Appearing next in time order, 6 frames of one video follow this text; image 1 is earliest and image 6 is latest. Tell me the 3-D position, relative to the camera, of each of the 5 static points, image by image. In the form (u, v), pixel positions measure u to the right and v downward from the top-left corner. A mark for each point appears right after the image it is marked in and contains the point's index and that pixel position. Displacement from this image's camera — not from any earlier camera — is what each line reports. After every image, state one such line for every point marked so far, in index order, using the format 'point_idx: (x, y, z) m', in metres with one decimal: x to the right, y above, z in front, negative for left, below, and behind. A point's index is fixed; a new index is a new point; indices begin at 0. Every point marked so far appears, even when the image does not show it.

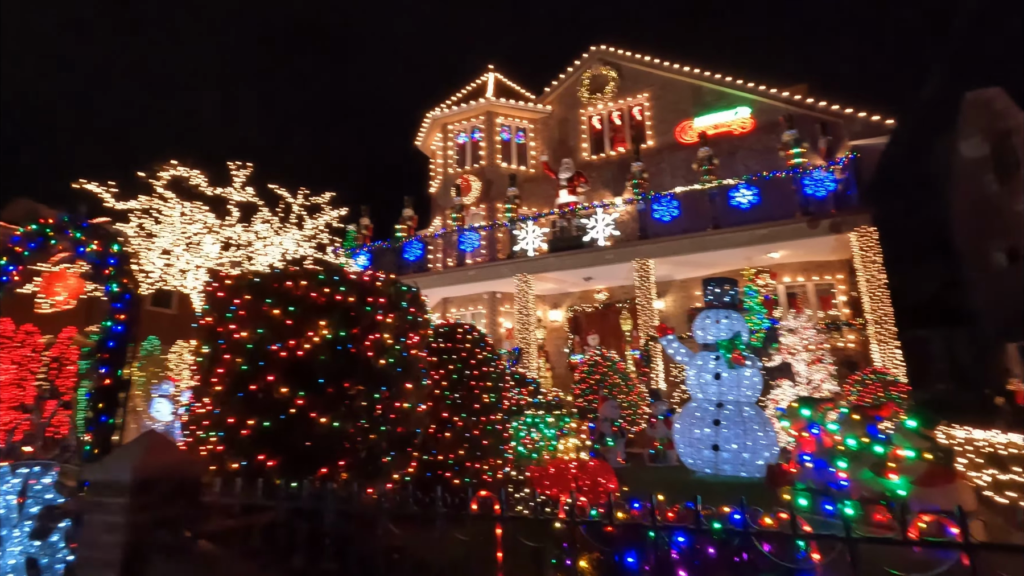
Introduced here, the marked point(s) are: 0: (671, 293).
0: (+5.6, -0.2, +18.3) m
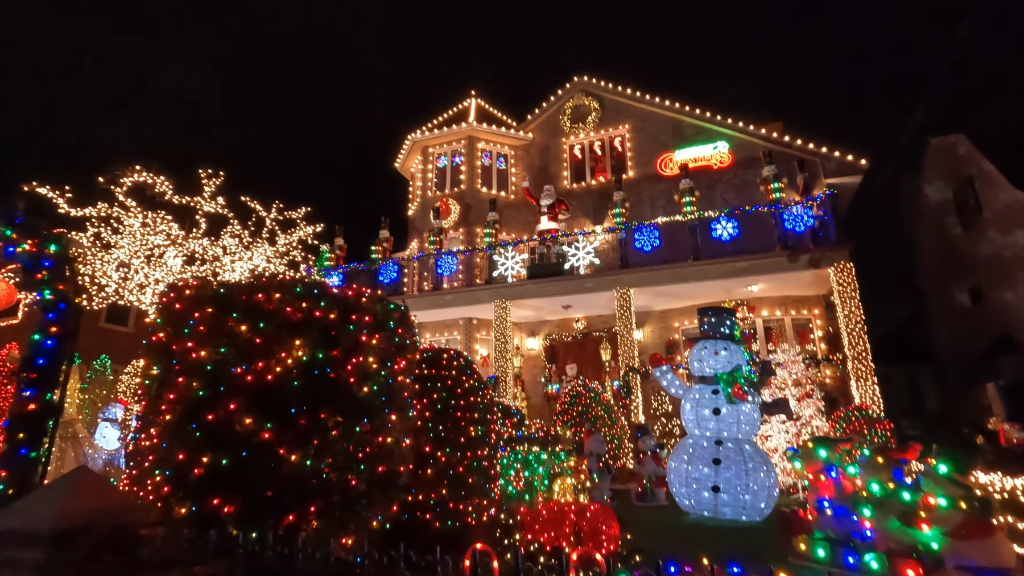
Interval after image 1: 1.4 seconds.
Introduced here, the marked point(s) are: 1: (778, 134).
0: (+4.8, -1.3, +18.1) m
1: (+9.5, +5.5, +18.5) m
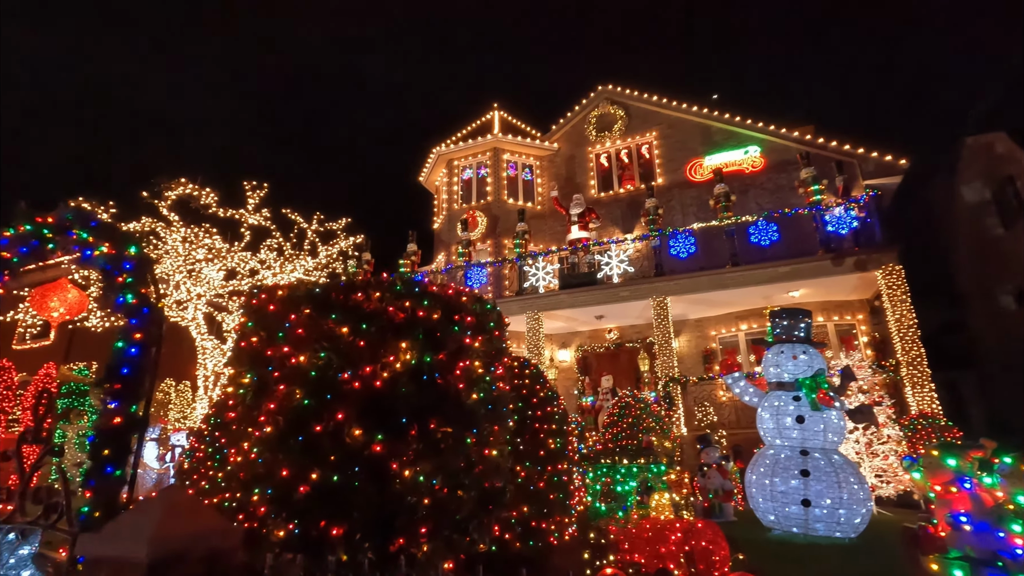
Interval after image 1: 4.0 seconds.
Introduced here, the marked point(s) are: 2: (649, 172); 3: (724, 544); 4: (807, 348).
0: (+6.0, -1.5, +17.6) m
1: (+10.6, +5.3, +18.0) m
2: (+5.2, +4.4, +19.5) m
3: (+1.8, -2.2, +4.4) m
4: (+3.8, -0.8, +6.6) m
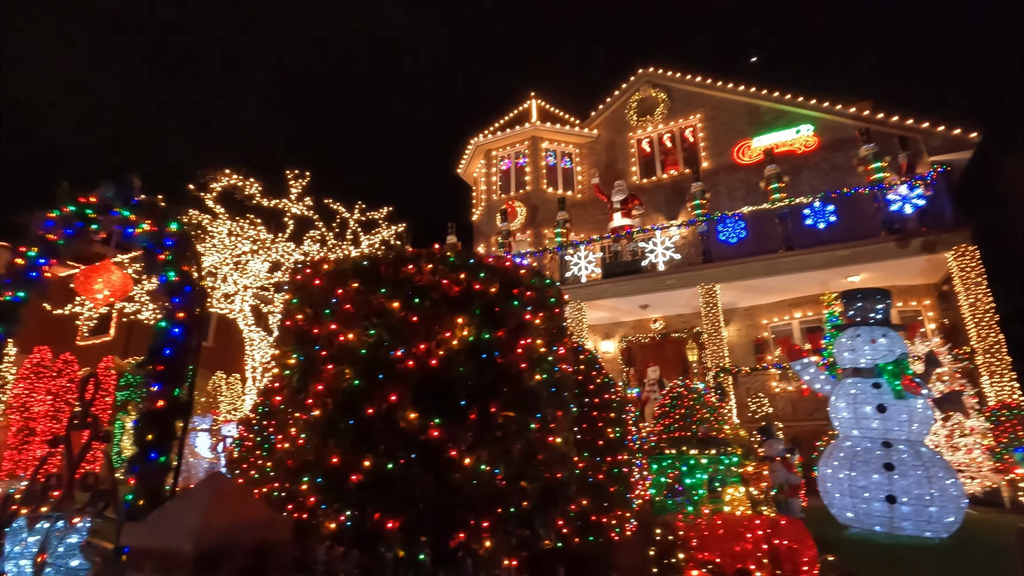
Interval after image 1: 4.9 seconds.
0: (+7.3, -1.1, +16.8) m
1: (+11.8, +5.8, +16.9) m
2: (+6.6, +4.9, +18.8) m
3: (+2.2, -2.0, +3.9) m
4: (+4.4, -0.5, +6.0) m
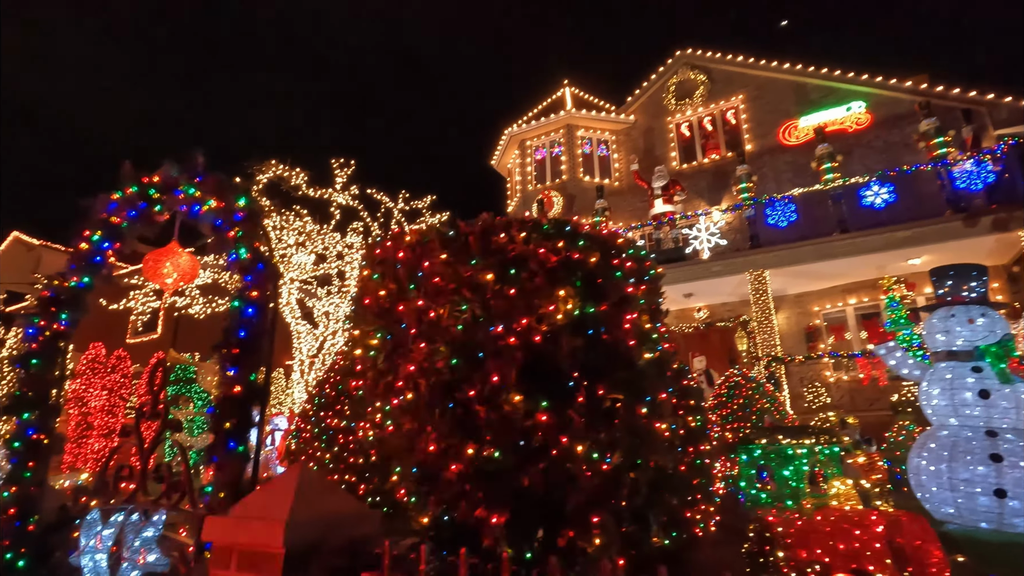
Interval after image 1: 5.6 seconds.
0: (+8.6, -0.7, +16.1) m
1: (+13.0, +6.4, +15.8) m
2: (+7.9, +5.3, +18.0) m
3: (+2.8, -1.7, +3.5) m
4: (+5.1, -0.2, +5.5) m
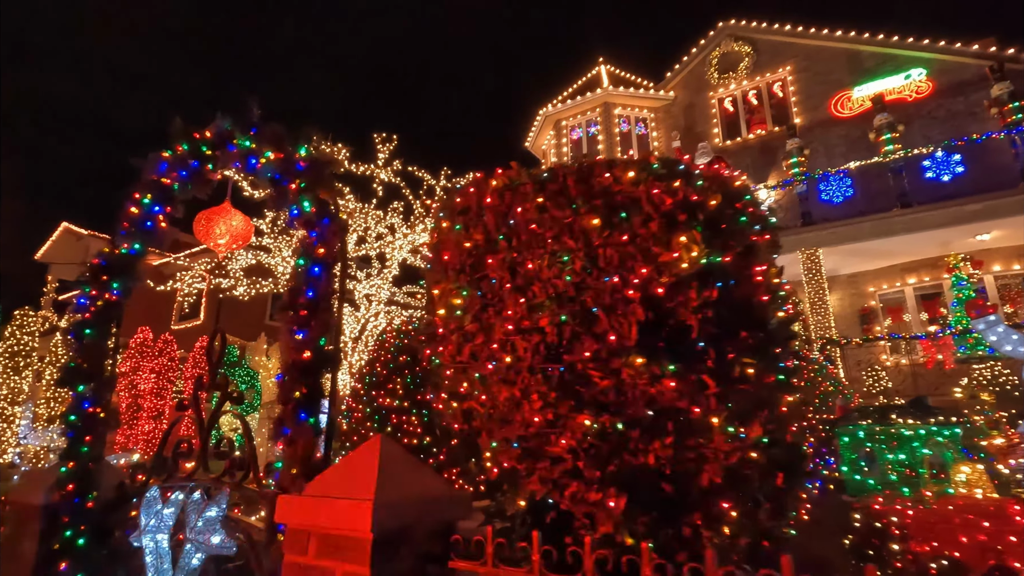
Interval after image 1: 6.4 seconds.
0: (+9.8, -0.1, +15.3) m
1: (+14.1, +7.0, +14.6) m
2: (+9.1, +5.9, +17.1) m
3: (+3.3, -1.5, +3.1) m
4: (+5.7, +0.1, +4.8) m
